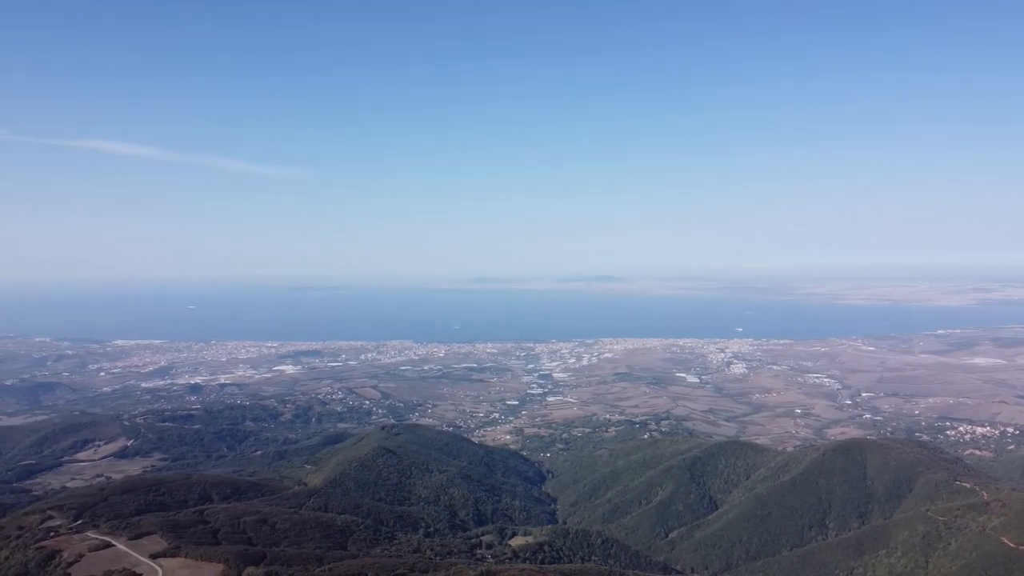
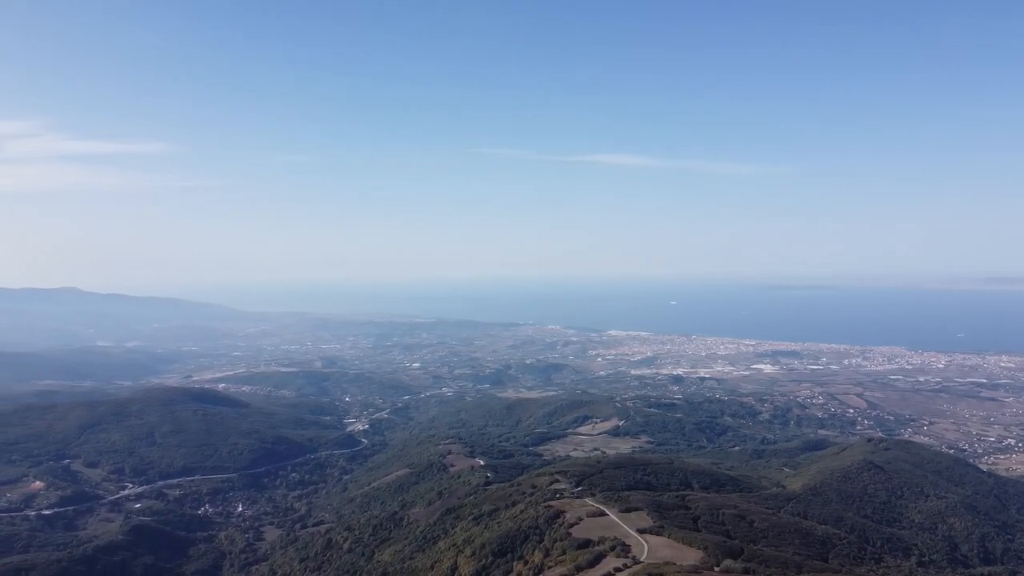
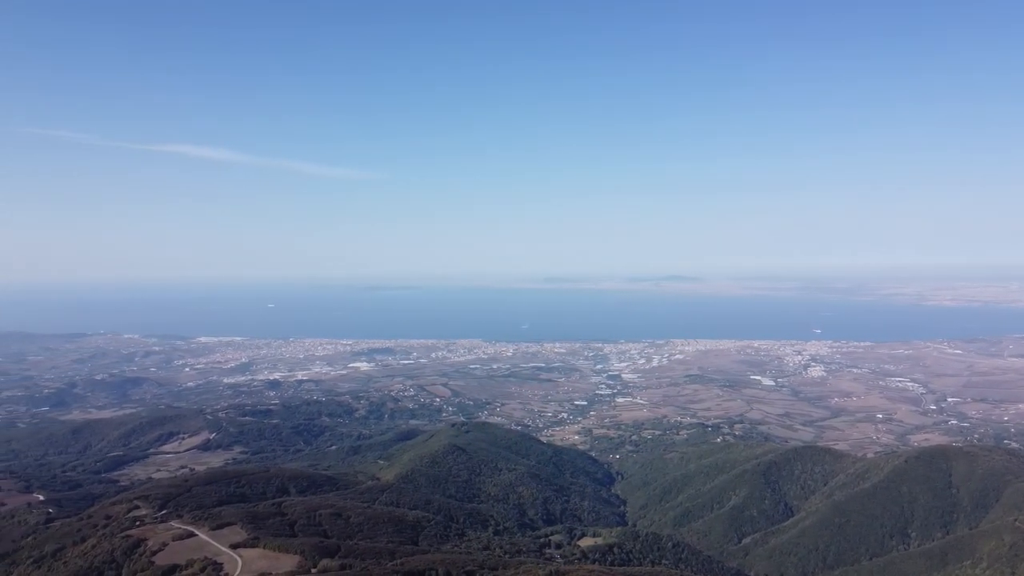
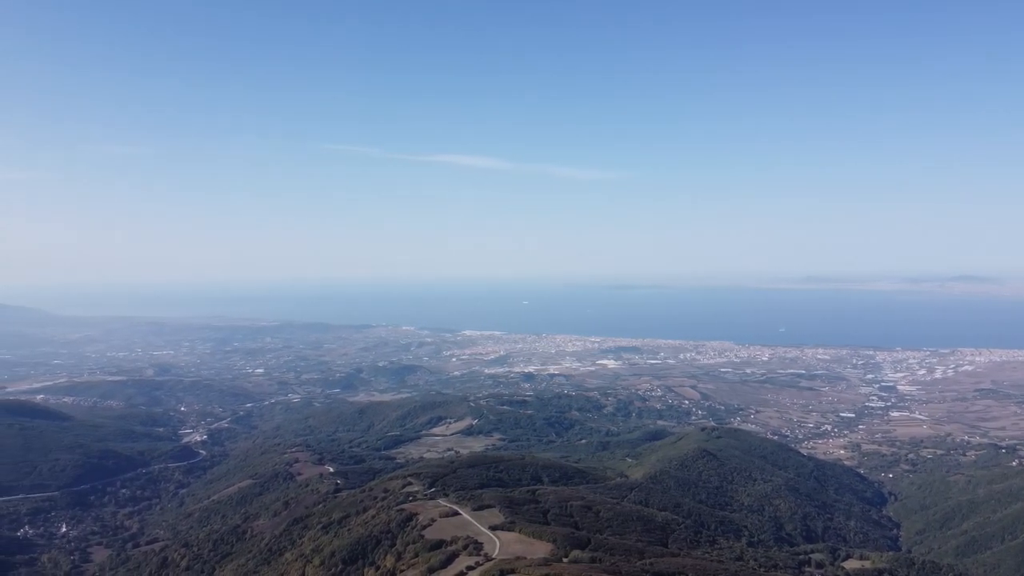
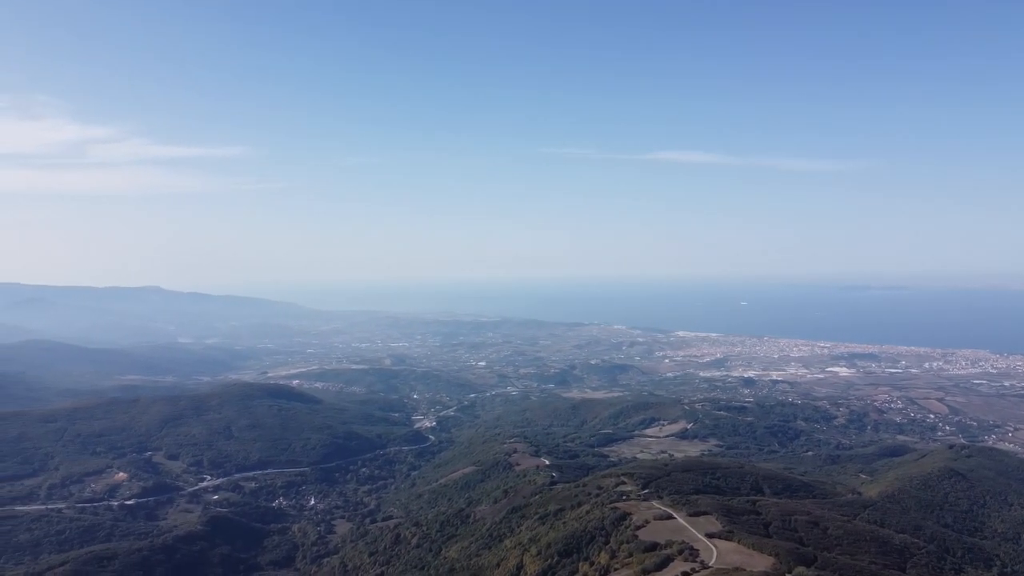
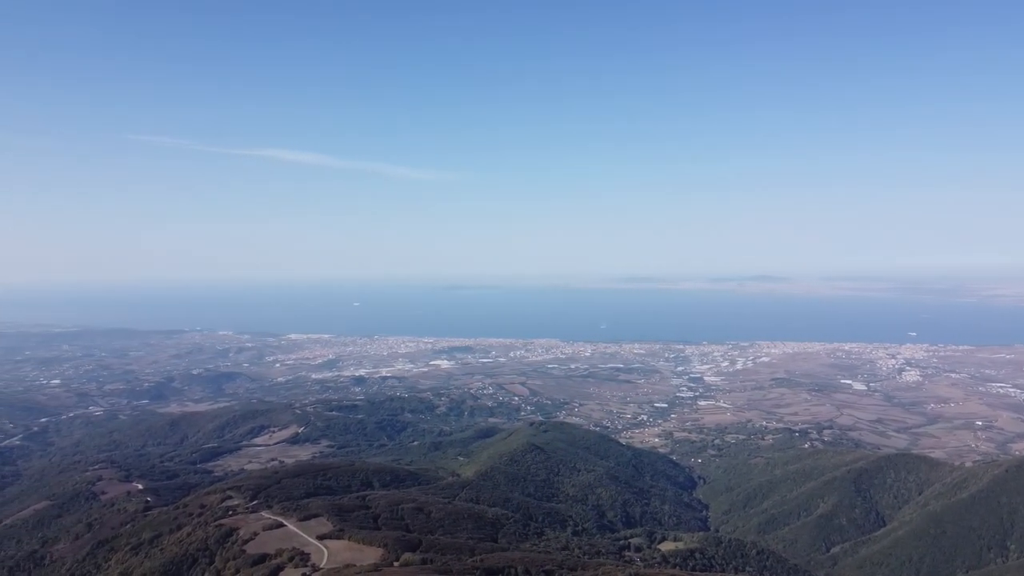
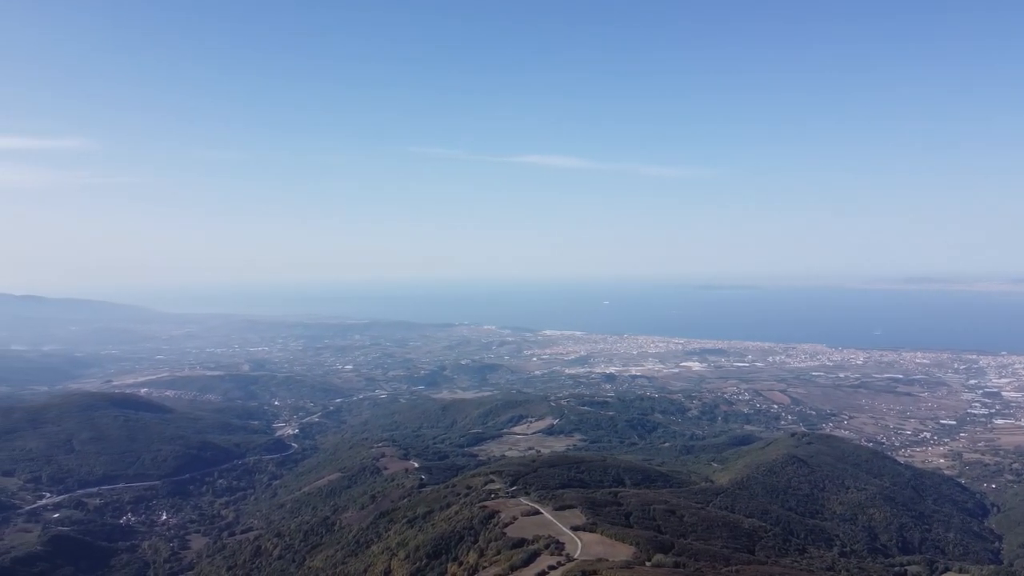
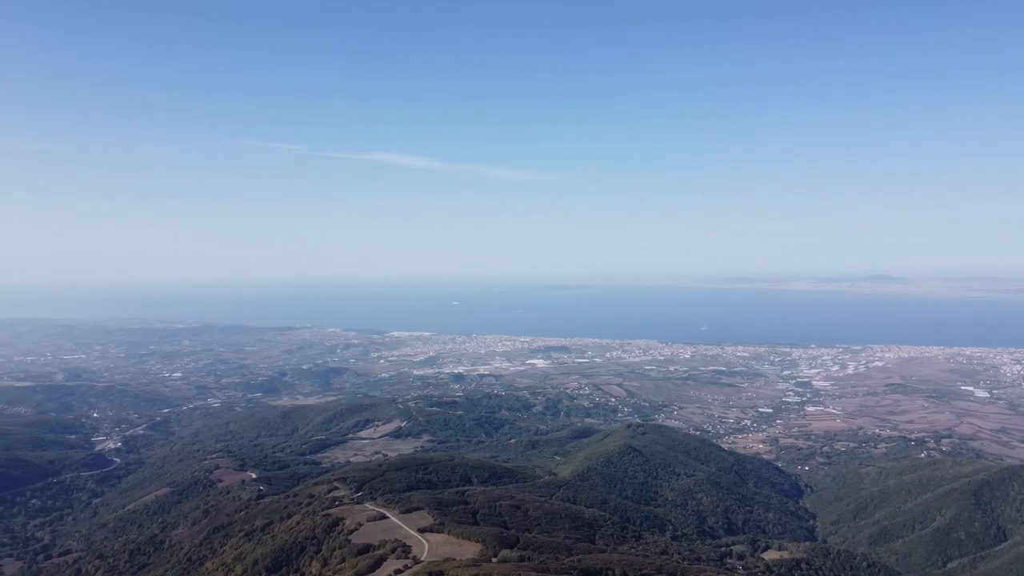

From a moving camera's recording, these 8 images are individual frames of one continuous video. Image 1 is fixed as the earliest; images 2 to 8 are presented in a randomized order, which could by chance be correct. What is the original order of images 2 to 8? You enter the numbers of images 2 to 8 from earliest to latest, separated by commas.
3, 6, 8, 4, 7, 2, 5
